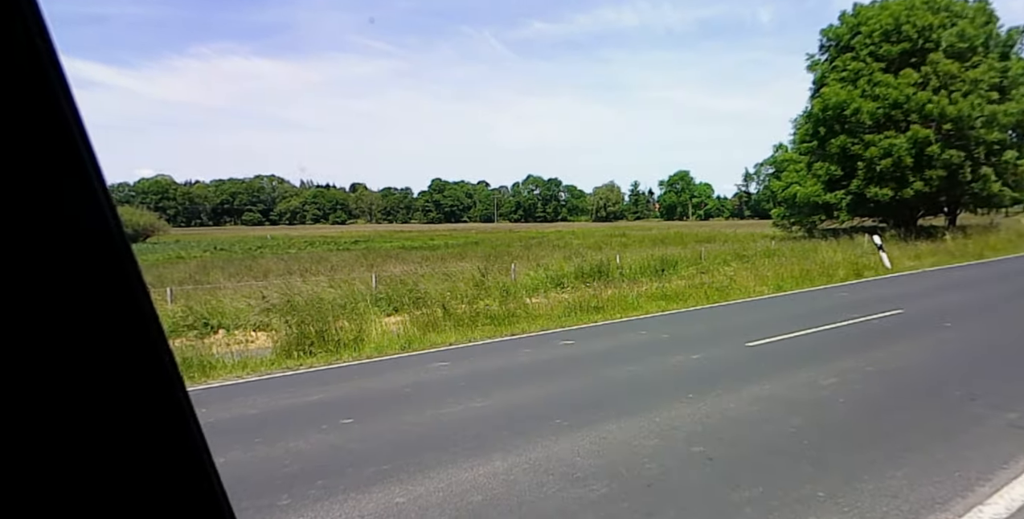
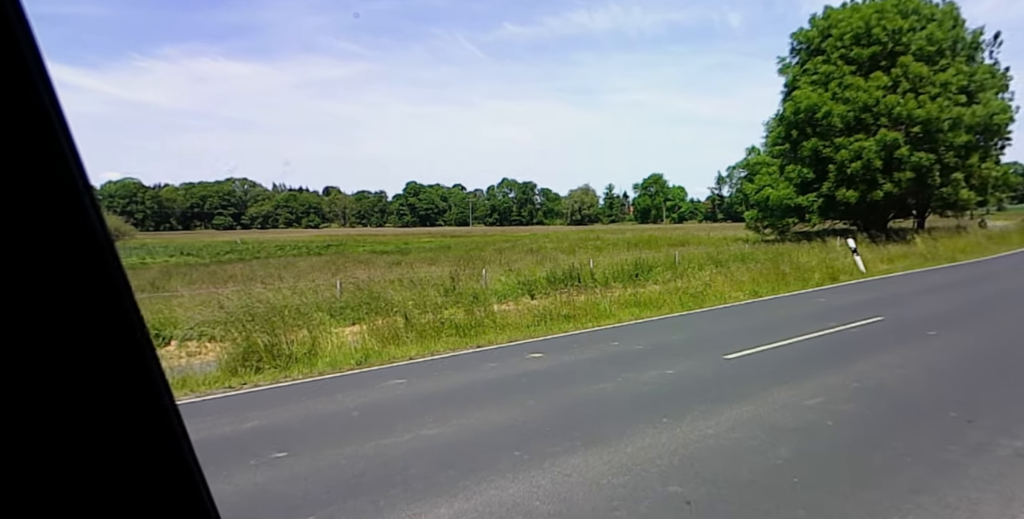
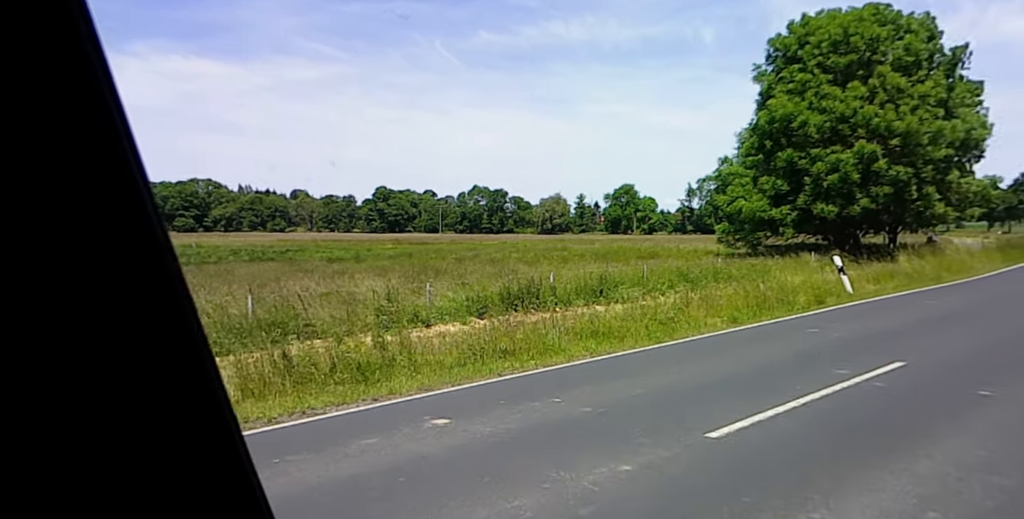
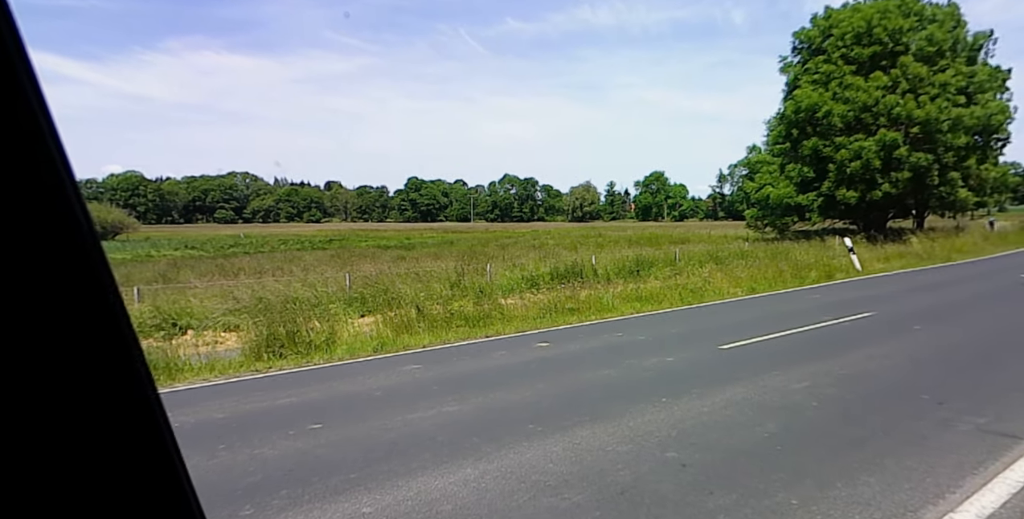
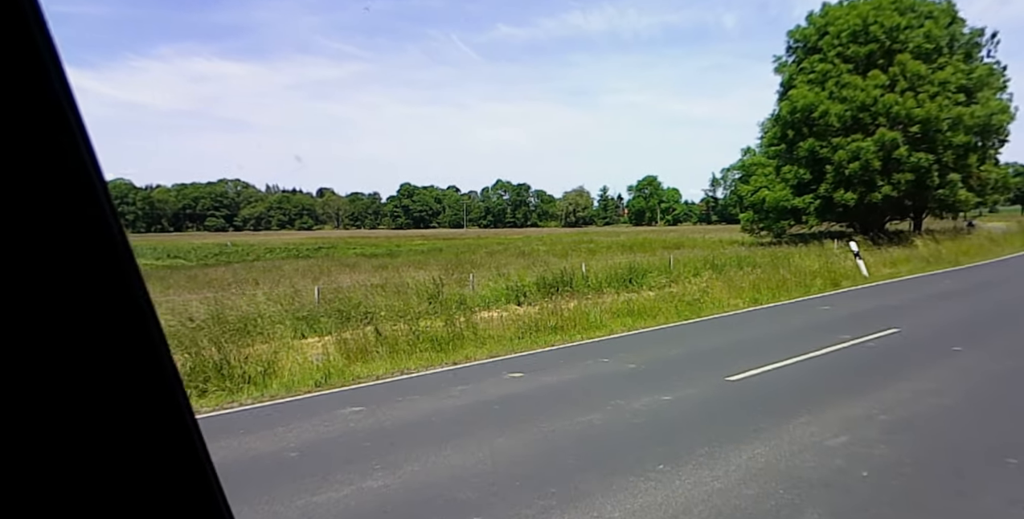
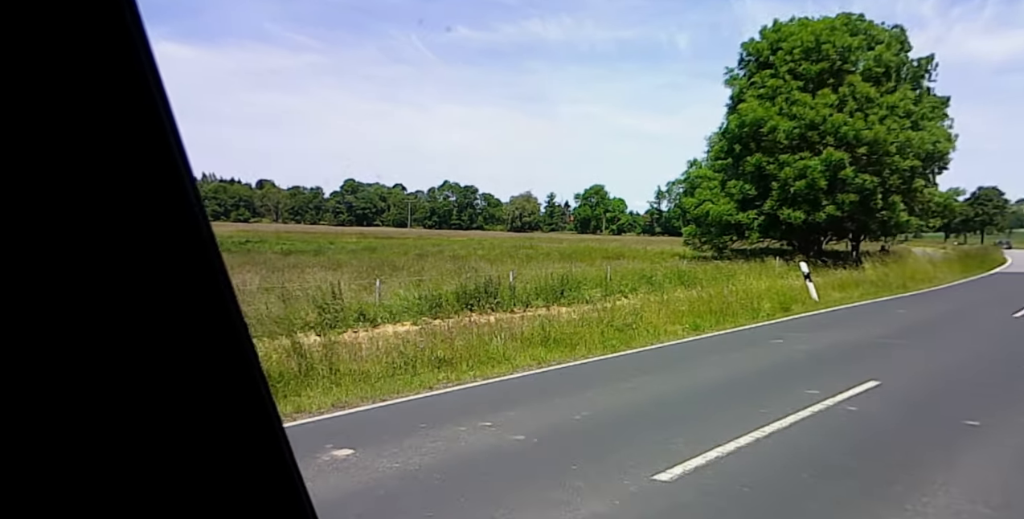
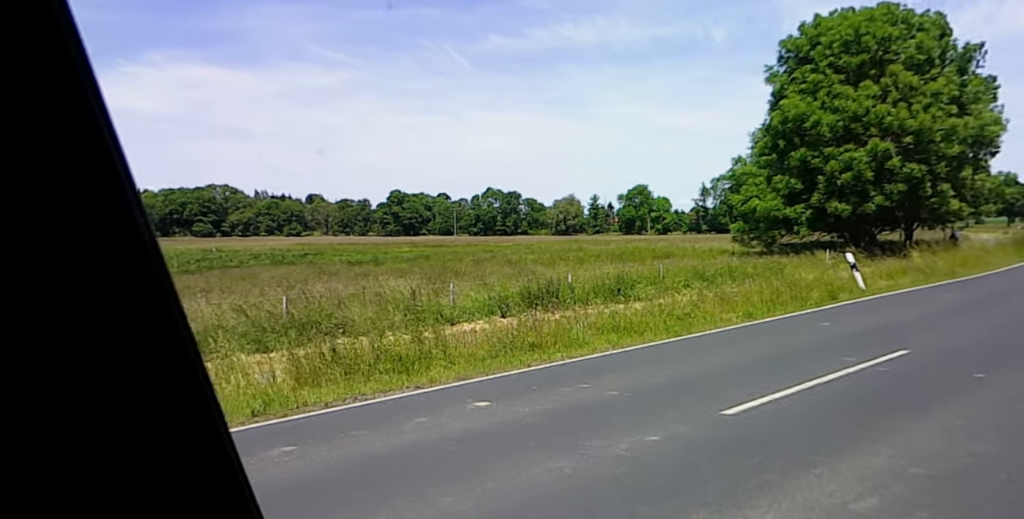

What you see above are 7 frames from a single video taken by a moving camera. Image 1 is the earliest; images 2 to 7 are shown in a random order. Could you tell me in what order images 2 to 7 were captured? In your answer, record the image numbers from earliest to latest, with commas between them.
4, 2, 5, 7, 3, 6
